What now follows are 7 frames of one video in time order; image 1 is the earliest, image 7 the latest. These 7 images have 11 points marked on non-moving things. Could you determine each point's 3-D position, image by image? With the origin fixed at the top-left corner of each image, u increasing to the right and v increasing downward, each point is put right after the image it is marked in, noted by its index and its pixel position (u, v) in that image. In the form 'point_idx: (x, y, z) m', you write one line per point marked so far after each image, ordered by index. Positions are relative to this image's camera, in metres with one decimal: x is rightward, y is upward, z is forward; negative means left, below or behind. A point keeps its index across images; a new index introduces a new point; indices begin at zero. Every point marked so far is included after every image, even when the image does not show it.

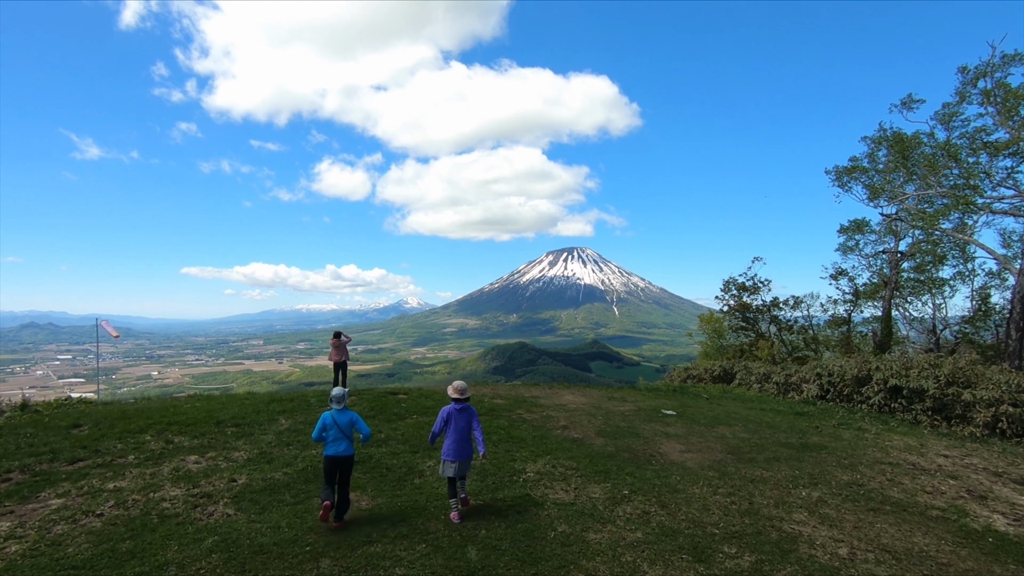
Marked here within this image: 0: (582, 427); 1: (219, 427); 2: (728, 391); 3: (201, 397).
0: (+1.8, -3.5, +11.7) m
1: (-7.0, -3.3, +11.0) m
2: (+9.5, -4.5, +20.2) m
3: (-10.9, -3.8, +16.1) m
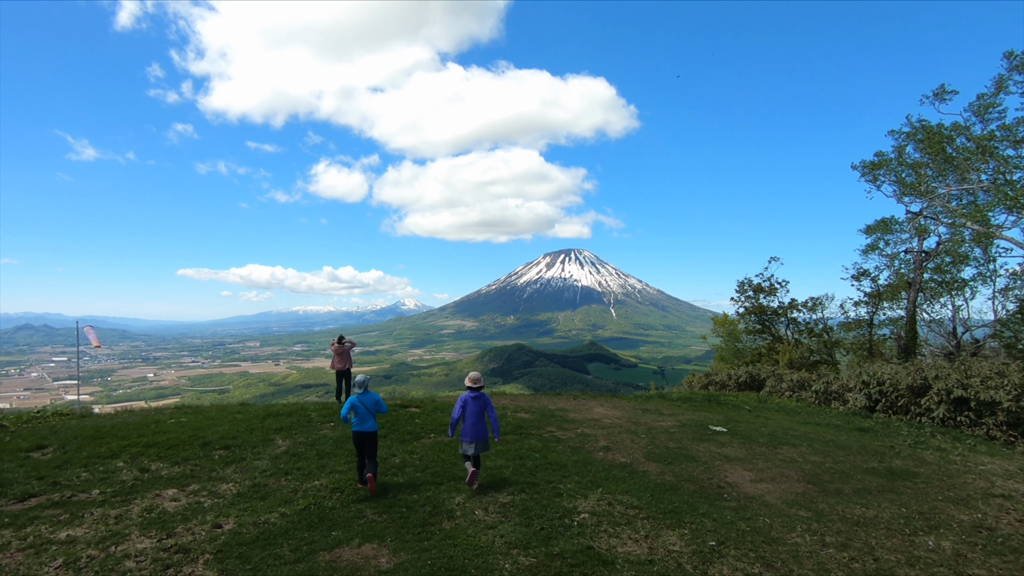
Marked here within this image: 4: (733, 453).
0: (+2.5, -3.5, +10.1) m
1: (-6.2, -3.3, +9.4) m
2: (+10.2, -4.5, +18.6) m
3: (-10.2, -3.8, +14.5) m
4: (+4.8, -3.6, +10.0) m
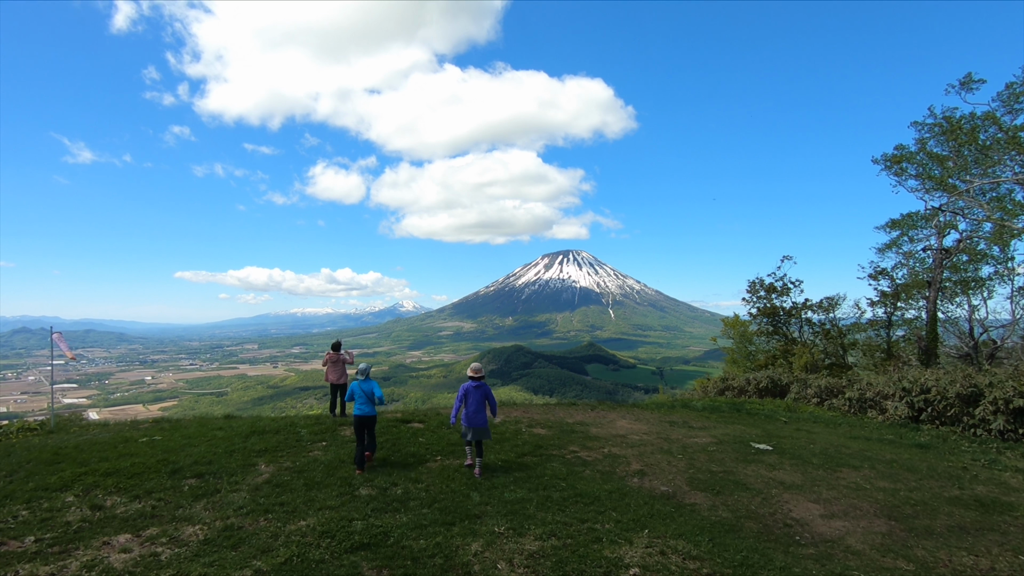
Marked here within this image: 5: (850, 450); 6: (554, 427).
0: (+2.9, -3.5, +8.7) m
1: (-5.8, -3.3, +8.0) m
2: (+10.6, -4.5, +17.3) m
3: (-9.8, -3.9, +13.1) m
4: (+5.2, -3.6, +8.6) m
5: (+7.8, -3.7, +10.7) m
6: (+1.1, -3.5, +11.7) m
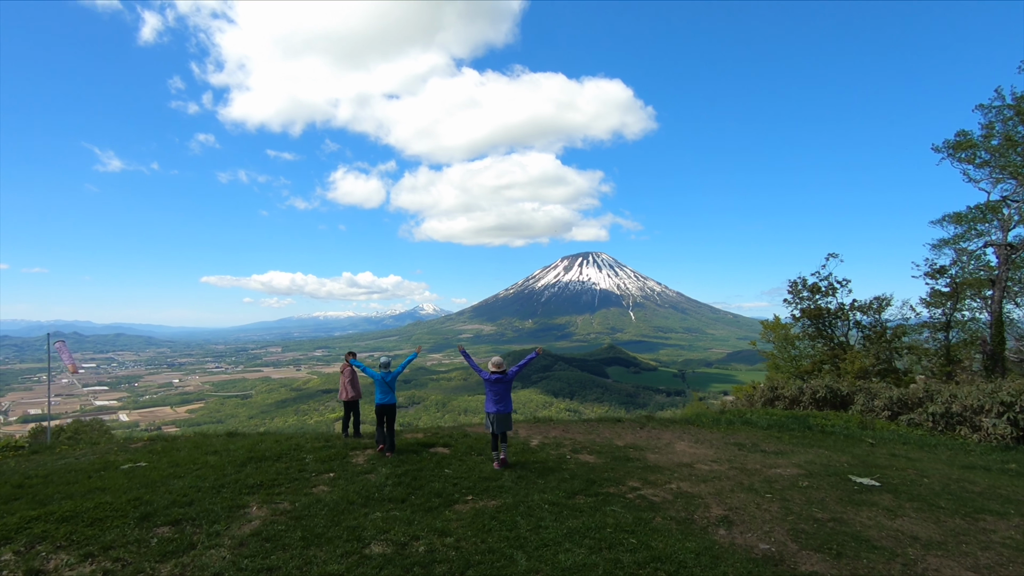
0: (+3.6, -3.4, +6.8) m
1: (-5.1, -3.3, +6.4) m
2: (+11.7, -4.5, +15.0) m
3: (-8.9, -3.9, +11.7) m
4: (+5.9, -3.5, +6.6) m
5: (+8.6, -3.7, +8.5) m
6: (+1.9, -3.5, +9.8) m
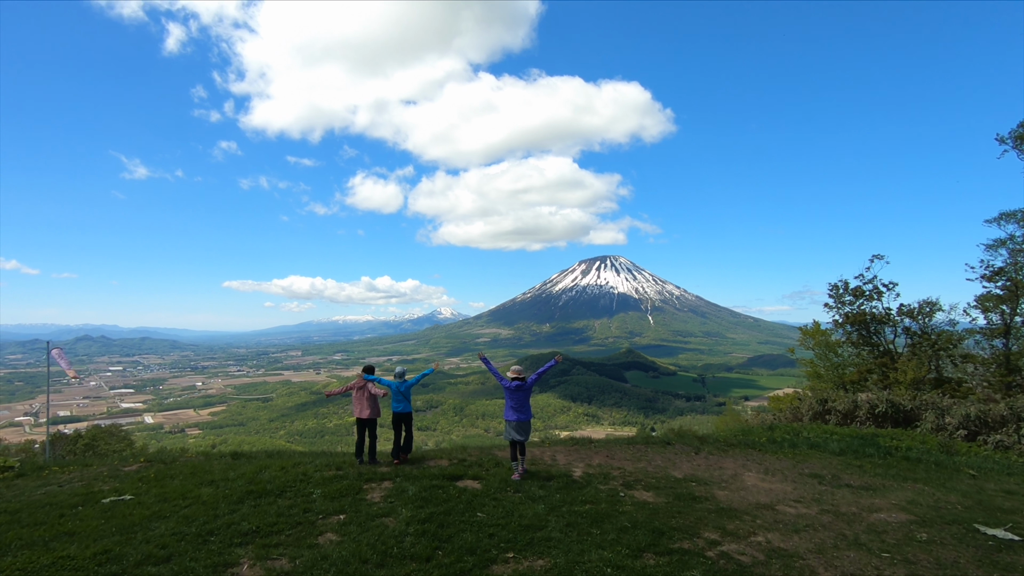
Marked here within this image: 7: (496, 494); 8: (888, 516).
0: (+4.2, -3.5, +5.2) m
1: (-4.5, -3.4, +5.1) m
2: (+12.6, -4.6, +13.2) m
3: (-8.1, -4.1, +10.5) m
4: (+6.5, -3.6, +5.0) m
5: (+9.3, -3.7, +6.8) m
6: (+2.7, -3.6, +8.3) m
7: (-0.3, -3.4, +7.6) m
8: (+6.0, -3.6, +7.4) m
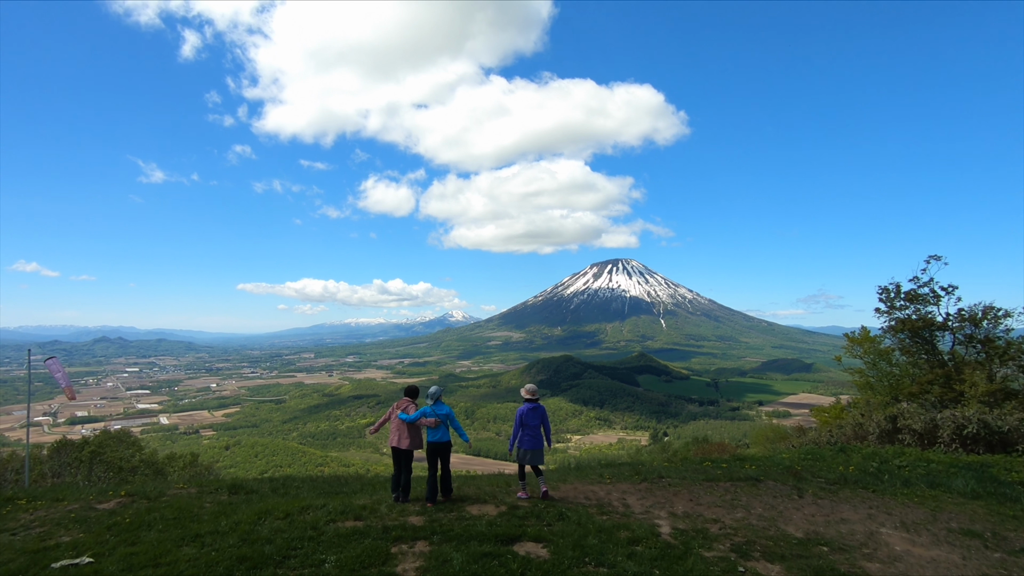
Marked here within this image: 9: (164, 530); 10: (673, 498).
0: (+5.2, -3.5, +3.1) m
1: (-3.6, -3.3, +3.2) m
2: (+13.7, -4.6, +10.8) m
3: (-7.0, -4.1, +8.7) m
4: (+7.4, -3.6, +2.8) m
5: (+10.2, -3.7, +4.5) m
6: (+3.7, -3.6, +6.2) m
7: (+0.7, -3.4, +5.6) m
8: (+6.9, -3.7, +5.2) m
9: (-5.4, -3.7, +7.2) m
10: (+2.9, -3.7, +8.4) m
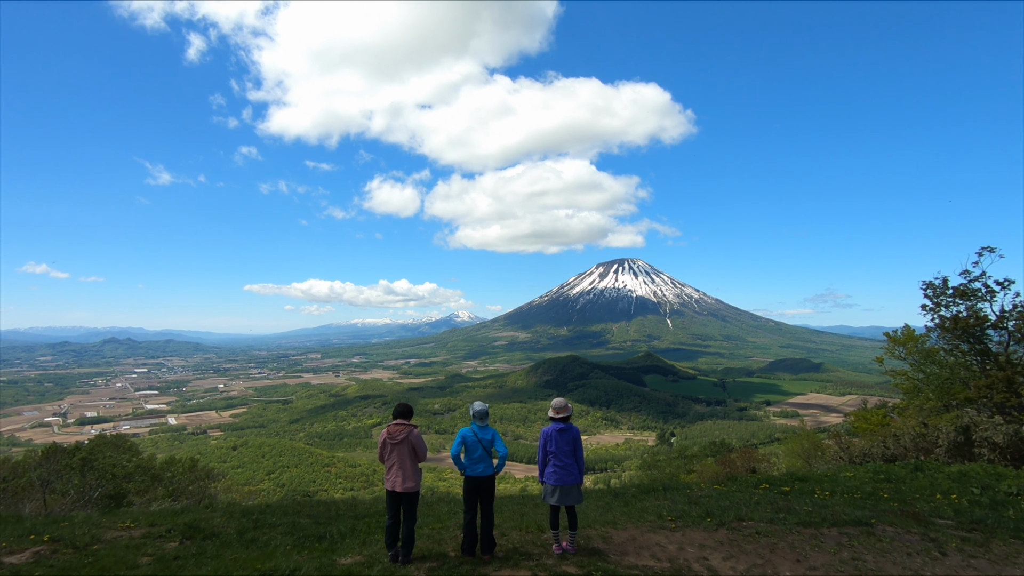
0: (+5.6, -3.3, +0.8) m
1: (-3.1, -3.1, +1.0) m
2: (+14.3, -4.4, +8.4) m
3: (-6.5, -3.9, +6.5) m
4: (+7.9, -3.3, +0.5) m
5: (+10.7, -3.5, +2.2) m
6: (+4.2, -3.3, +3.9) m
7: (+1.2, -3.2, +3.4) m
8: (+7.4, -3.4, +2.9) m
9: (-4.8, -3.5, +5.0) m
10: (+3.4, -3.5, +6.1) m
